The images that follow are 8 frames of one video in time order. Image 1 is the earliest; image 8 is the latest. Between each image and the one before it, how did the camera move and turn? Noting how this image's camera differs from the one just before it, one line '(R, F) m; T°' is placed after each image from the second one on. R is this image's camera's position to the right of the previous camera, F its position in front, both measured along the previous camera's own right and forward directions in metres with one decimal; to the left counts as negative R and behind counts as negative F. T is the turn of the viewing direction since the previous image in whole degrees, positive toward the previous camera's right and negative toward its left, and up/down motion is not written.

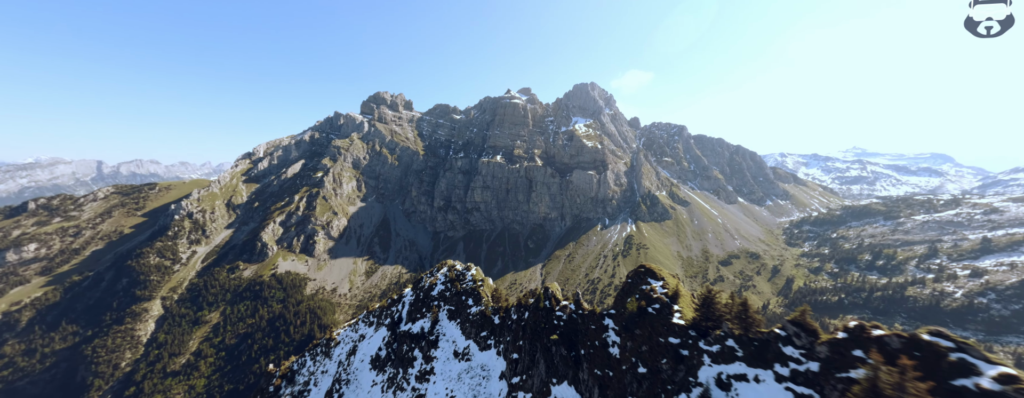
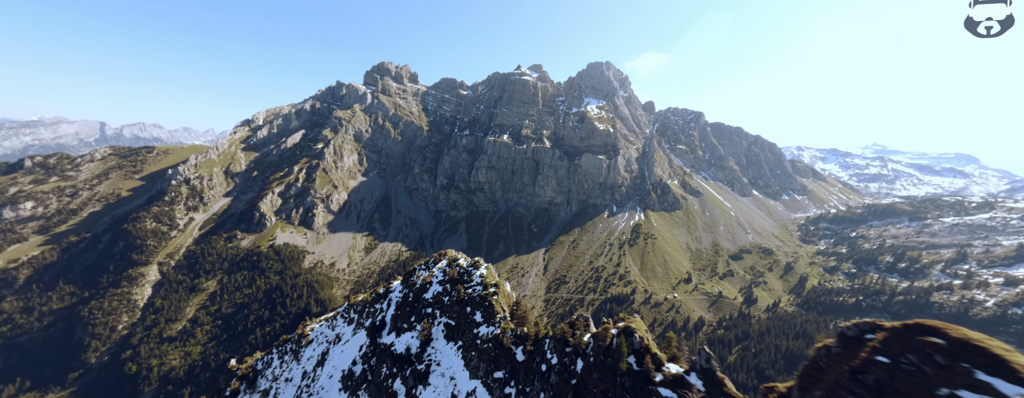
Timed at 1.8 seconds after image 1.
(+2.6, +7.0) m; -1°
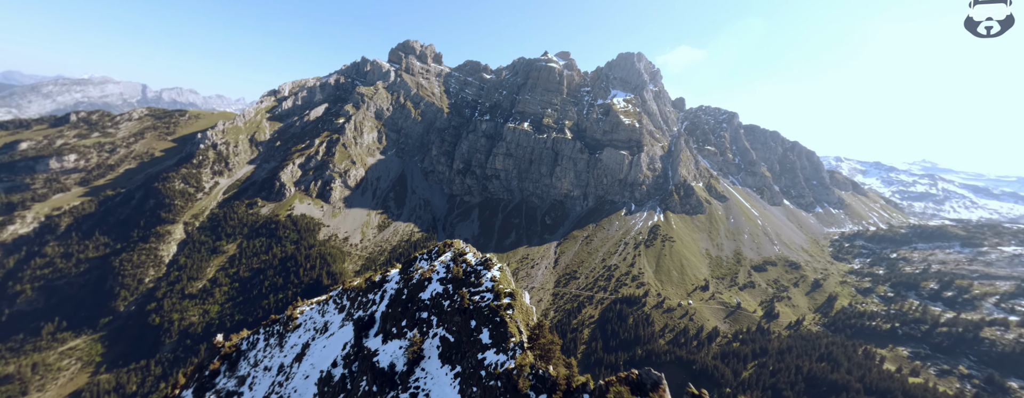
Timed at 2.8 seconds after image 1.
(+7.5, +3.3) m; -4°
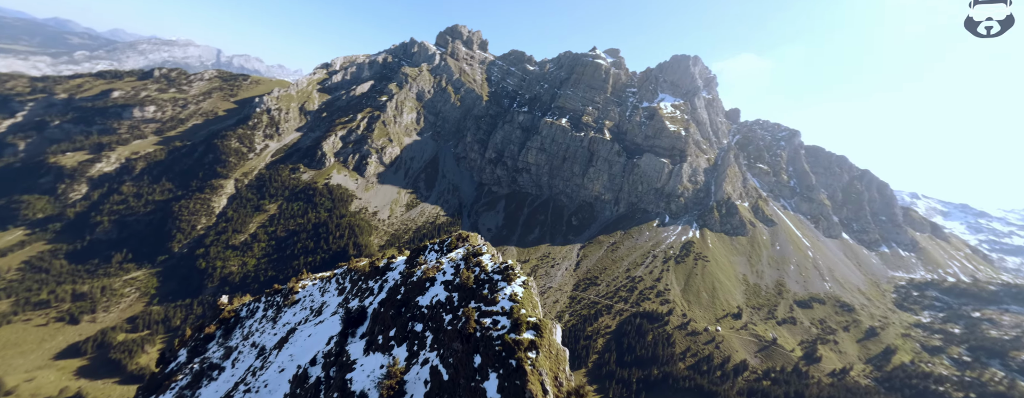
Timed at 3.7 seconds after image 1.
(+13.1, +4.0) m; -7°
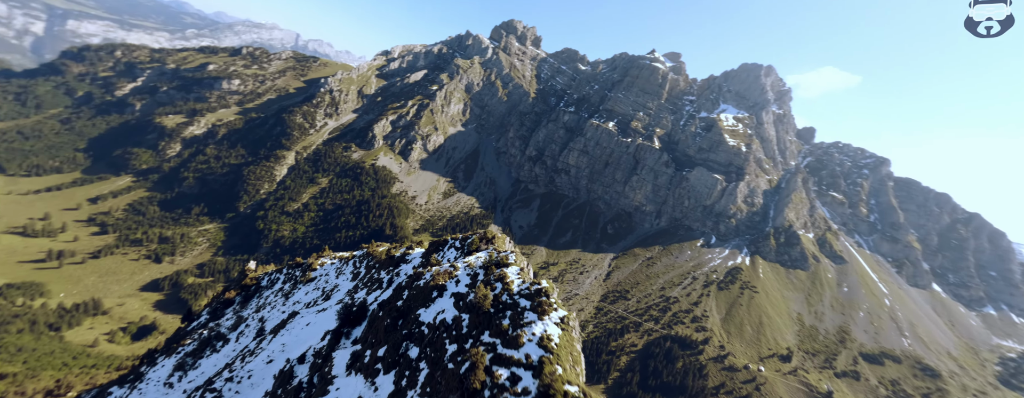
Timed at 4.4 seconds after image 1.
(+15.5, +4.7) m; -9°
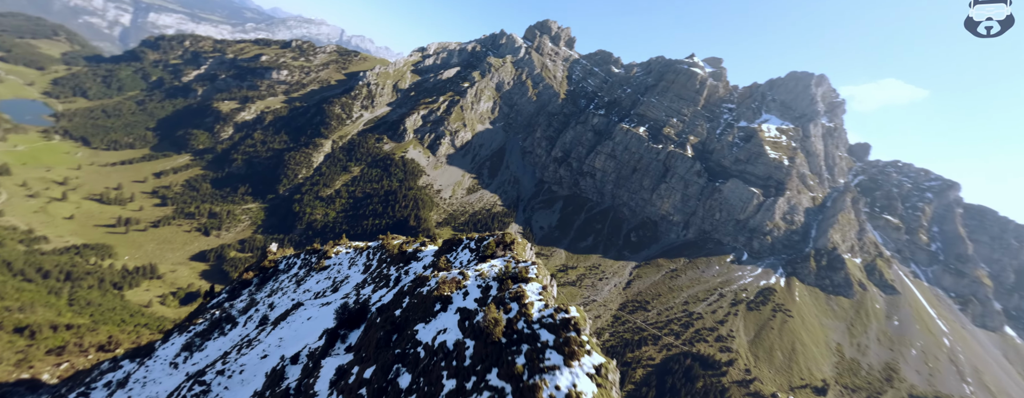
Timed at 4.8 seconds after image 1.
(+9.3, +0.4) m; -6°
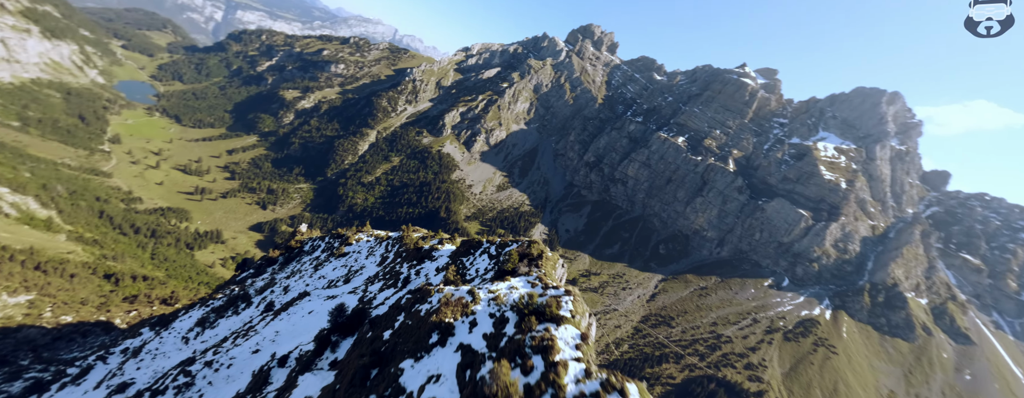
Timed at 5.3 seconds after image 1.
(+13.9, -2.7) m; -8°
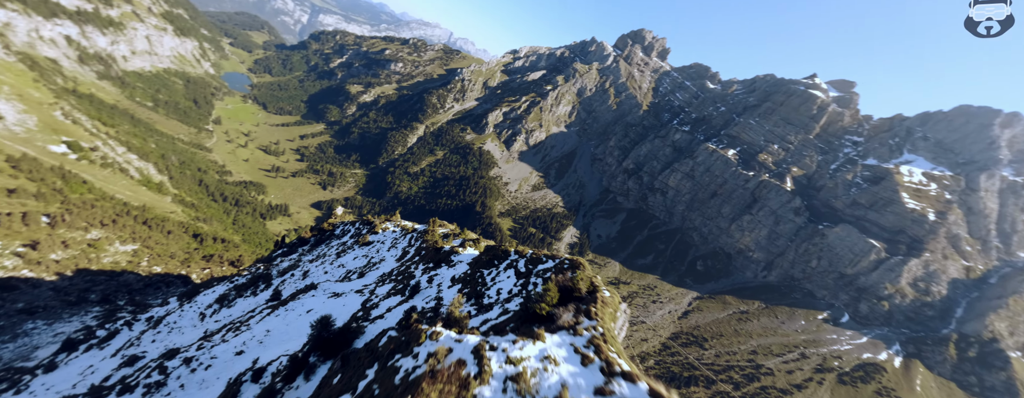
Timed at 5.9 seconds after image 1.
(+20.1, -0.9) m; -10°
